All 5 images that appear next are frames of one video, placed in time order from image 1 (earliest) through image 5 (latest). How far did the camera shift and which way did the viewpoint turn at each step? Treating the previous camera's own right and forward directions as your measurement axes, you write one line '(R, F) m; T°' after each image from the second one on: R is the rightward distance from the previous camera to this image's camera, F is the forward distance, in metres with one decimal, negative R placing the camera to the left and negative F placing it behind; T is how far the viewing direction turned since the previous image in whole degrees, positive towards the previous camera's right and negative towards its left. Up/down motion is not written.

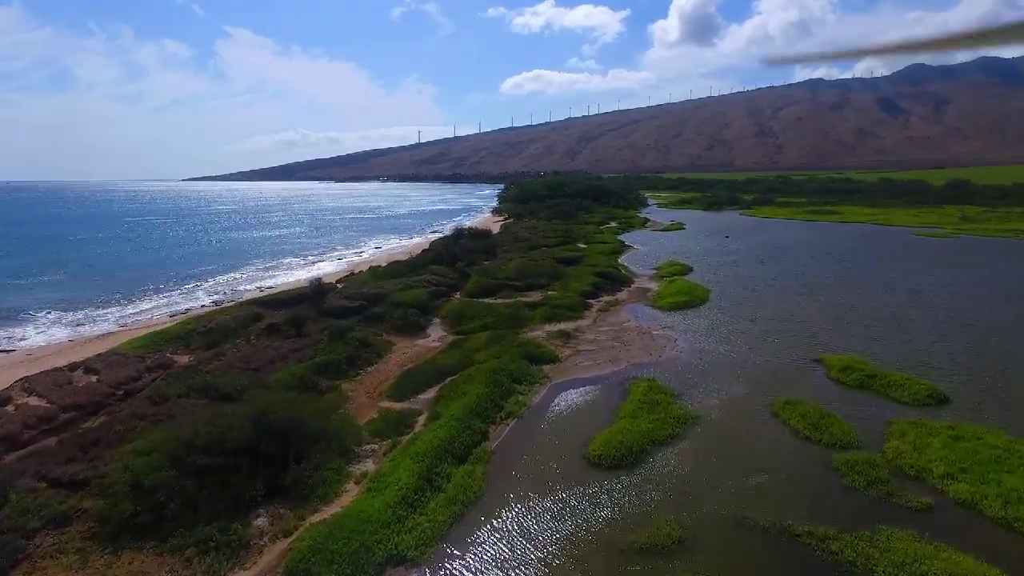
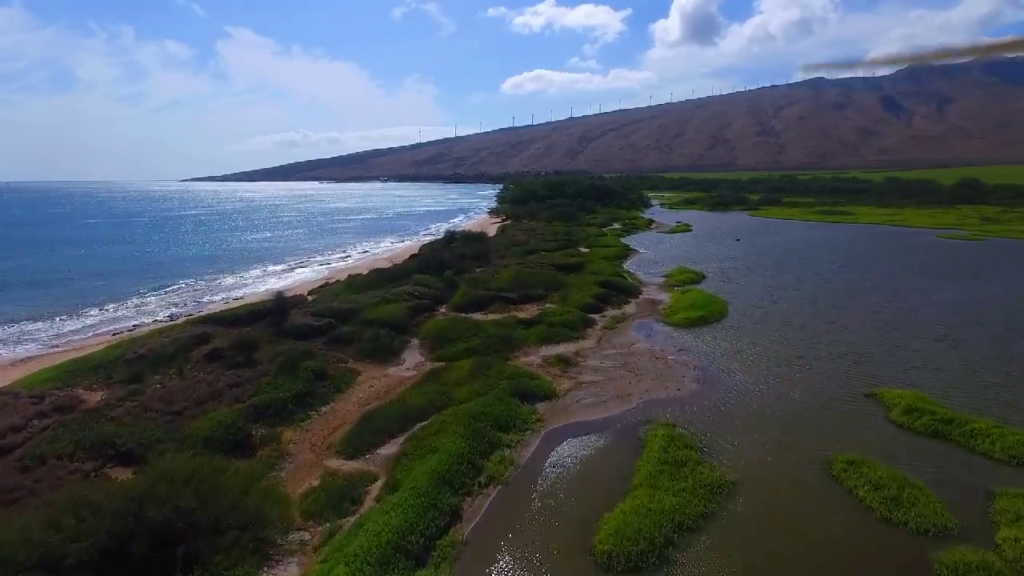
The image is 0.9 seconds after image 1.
(+0.5, +4.4) m; 0°
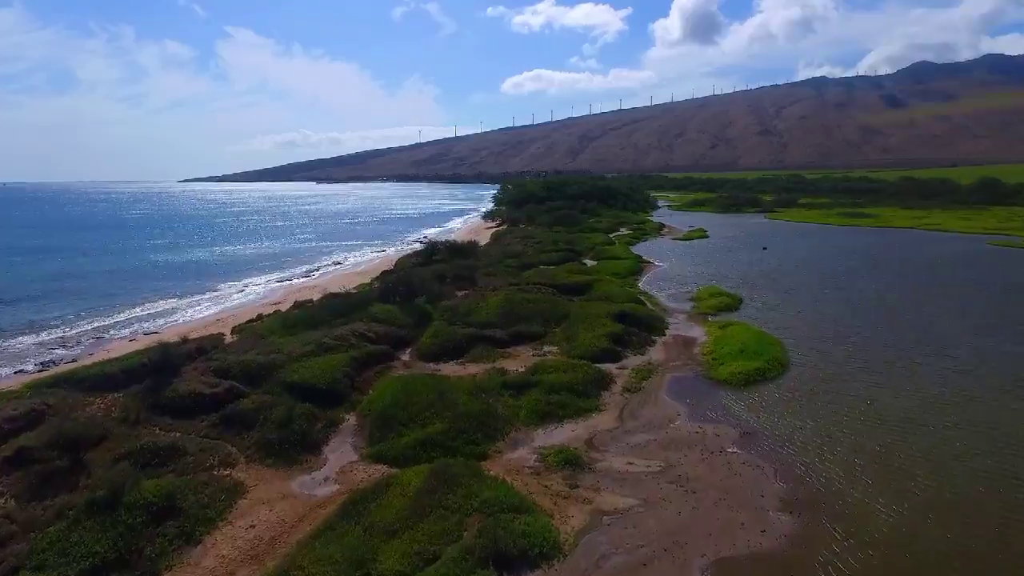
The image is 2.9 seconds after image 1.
(+0.6, +8.5) m; 0°
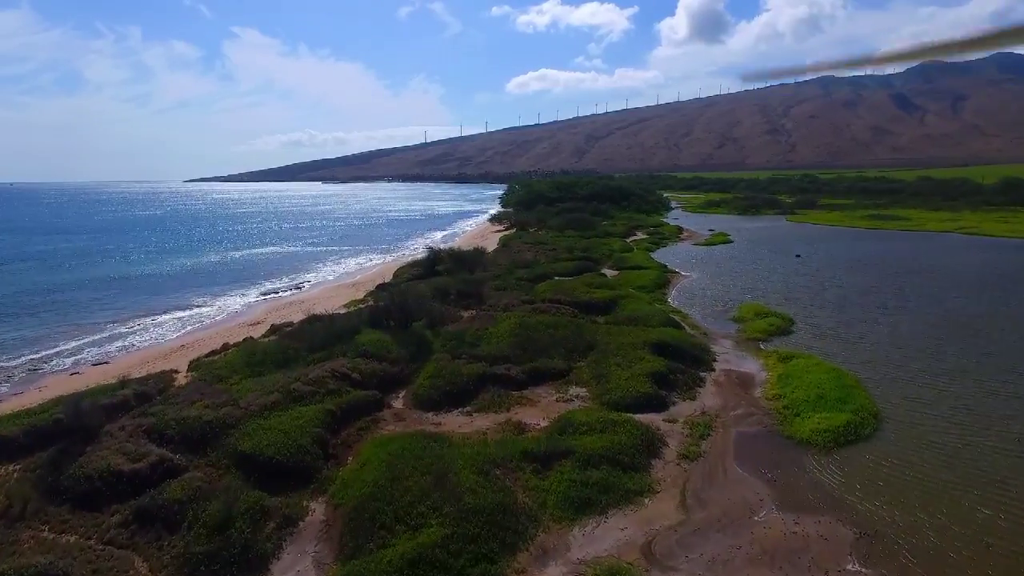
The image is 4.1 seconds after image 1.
(-0.4, +4.9) m; 0°
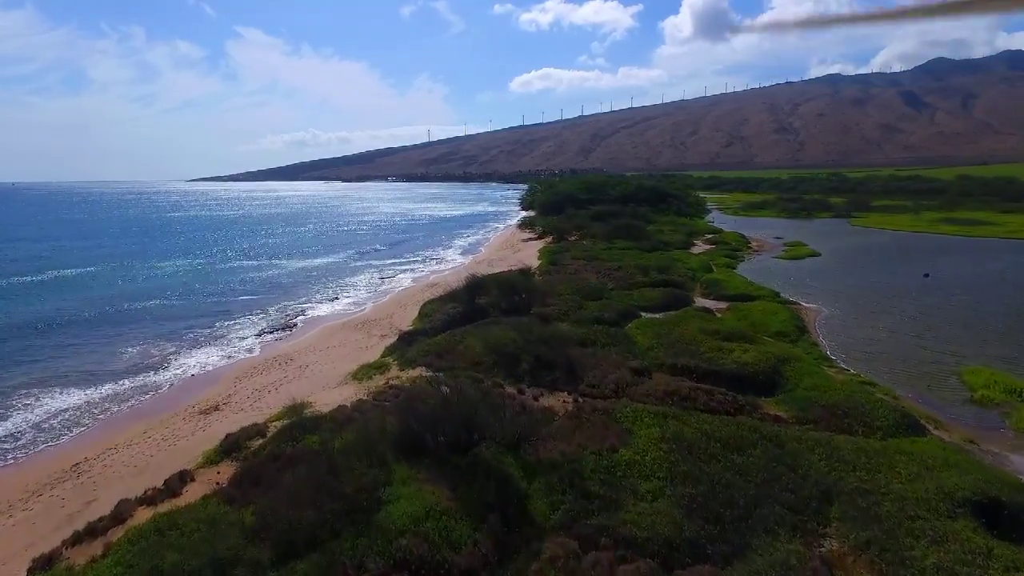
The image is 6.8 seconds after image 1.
(-3.4, +11.8) m; 0°
